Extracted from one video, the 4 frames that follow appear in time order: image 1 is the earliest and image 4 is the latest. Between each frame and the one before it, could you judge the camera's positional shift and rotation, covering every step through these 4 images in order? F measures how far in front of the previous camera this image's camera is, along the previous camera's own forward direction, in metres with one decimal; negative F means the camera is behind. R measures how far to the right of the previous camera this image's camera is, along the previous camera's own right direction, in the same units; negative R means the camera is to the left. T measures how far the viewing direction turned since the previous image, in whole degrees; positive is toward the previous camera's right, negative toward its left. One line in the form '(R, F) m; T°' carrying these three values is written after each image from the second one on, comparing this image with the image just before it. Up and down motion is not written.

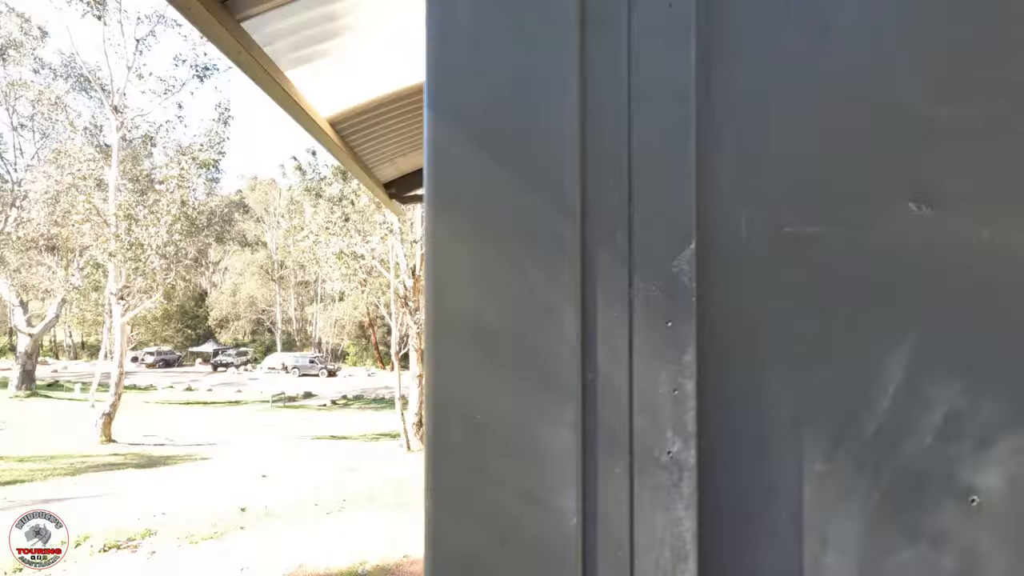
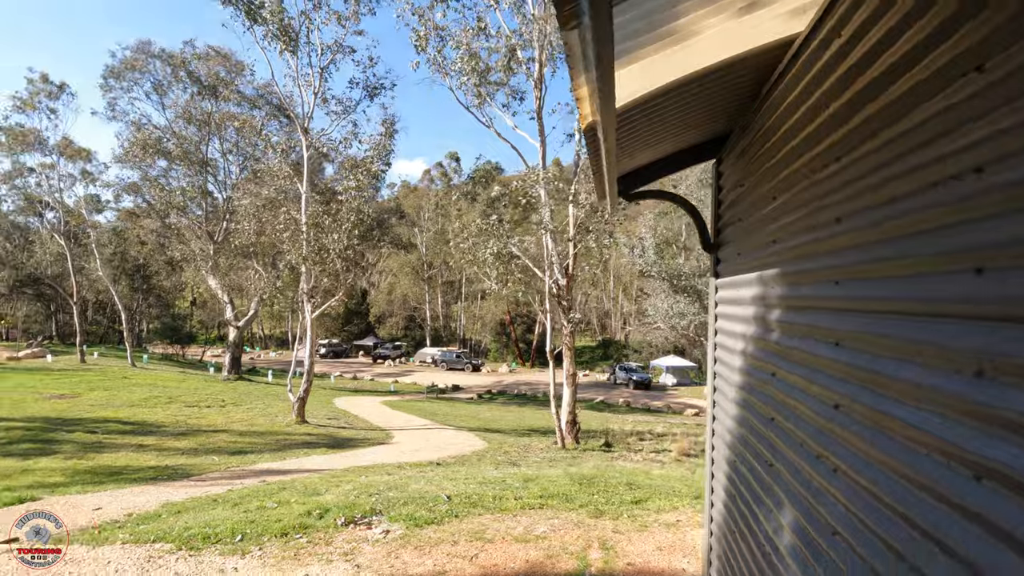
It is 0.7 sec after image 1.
(-0.5, 0.0) m; -14°
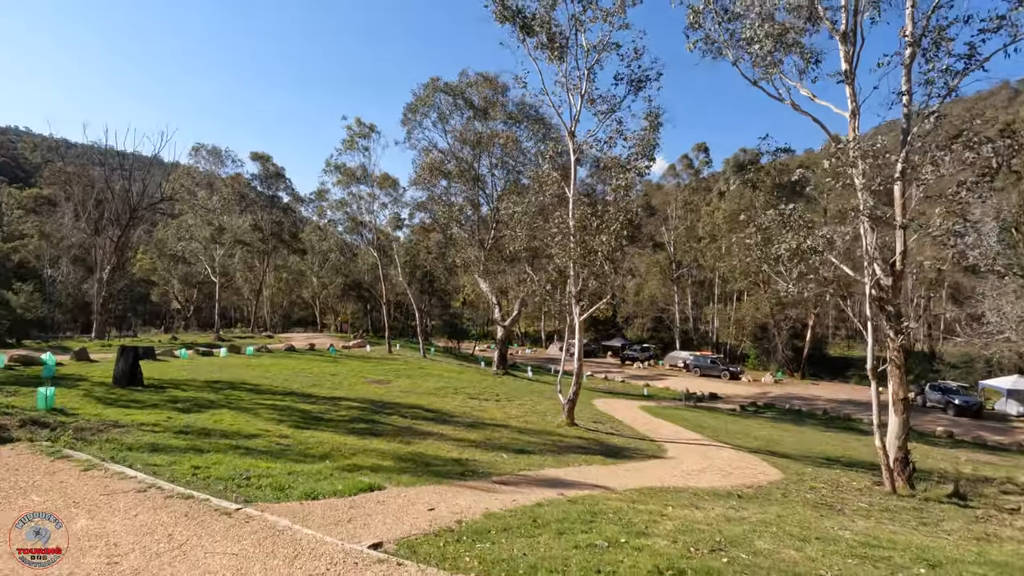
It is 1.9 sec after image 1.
(-1.0, +0.7) m; -25°
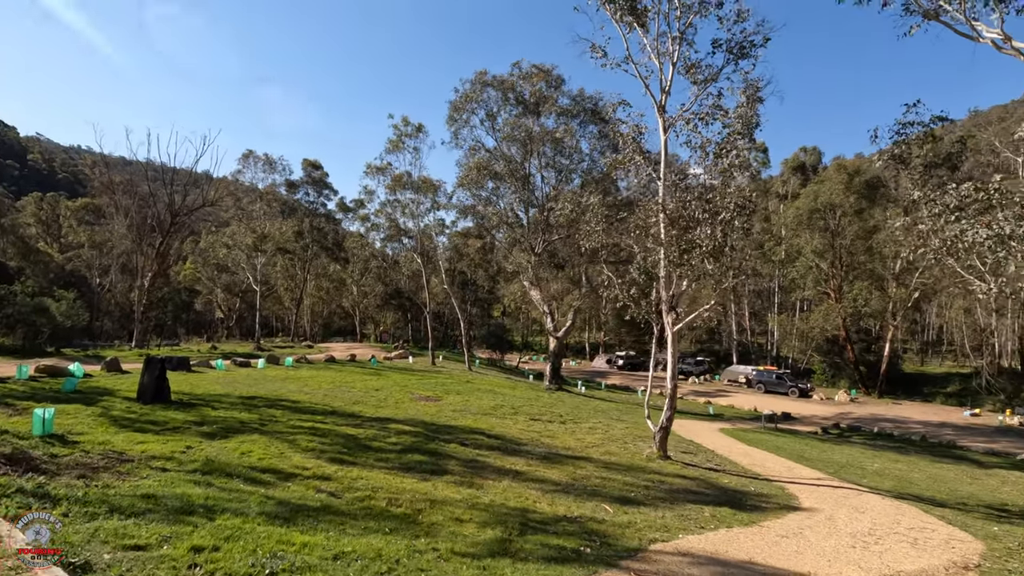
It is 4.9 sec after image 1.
(-1.1, +2.5) m; -4°
